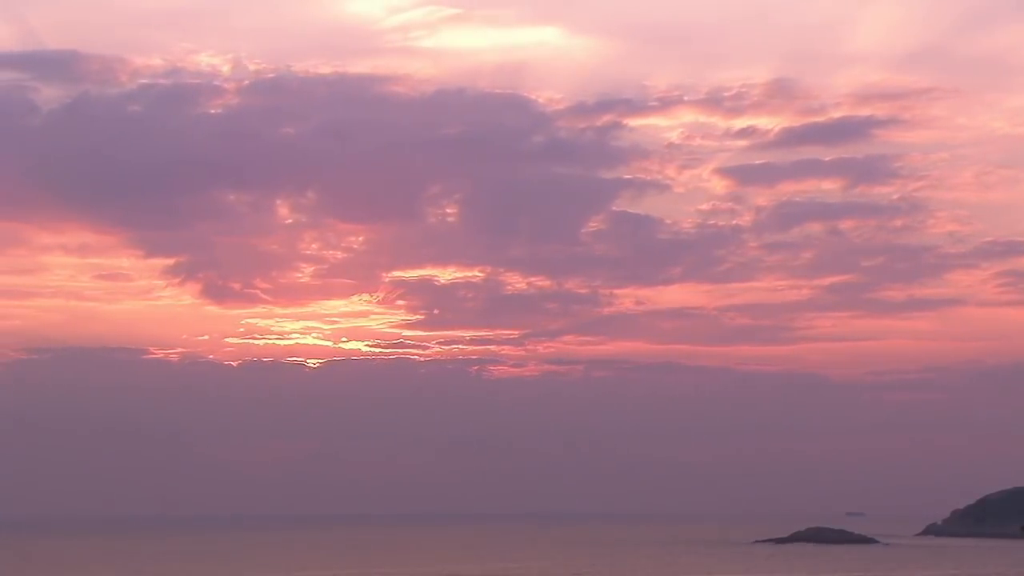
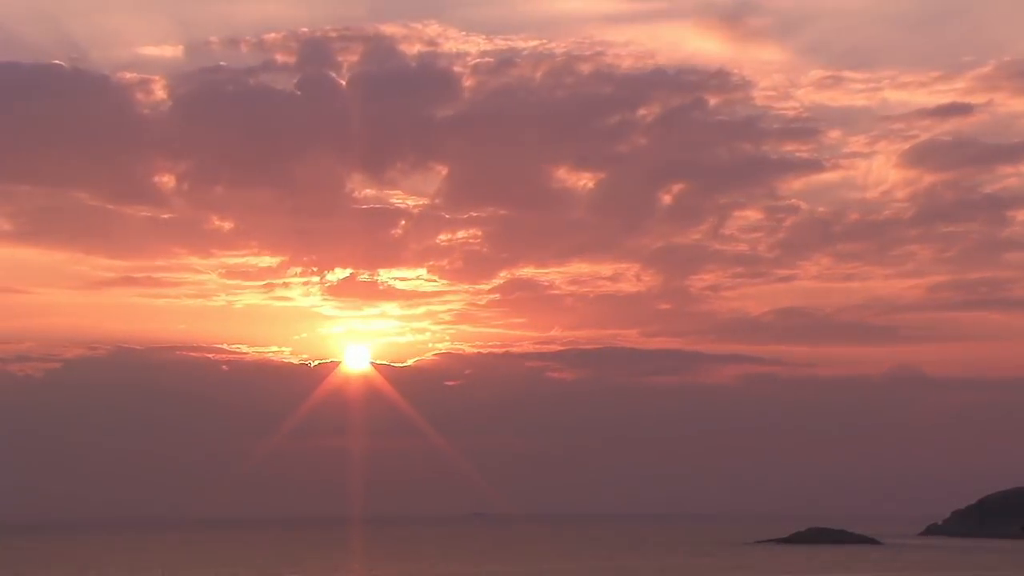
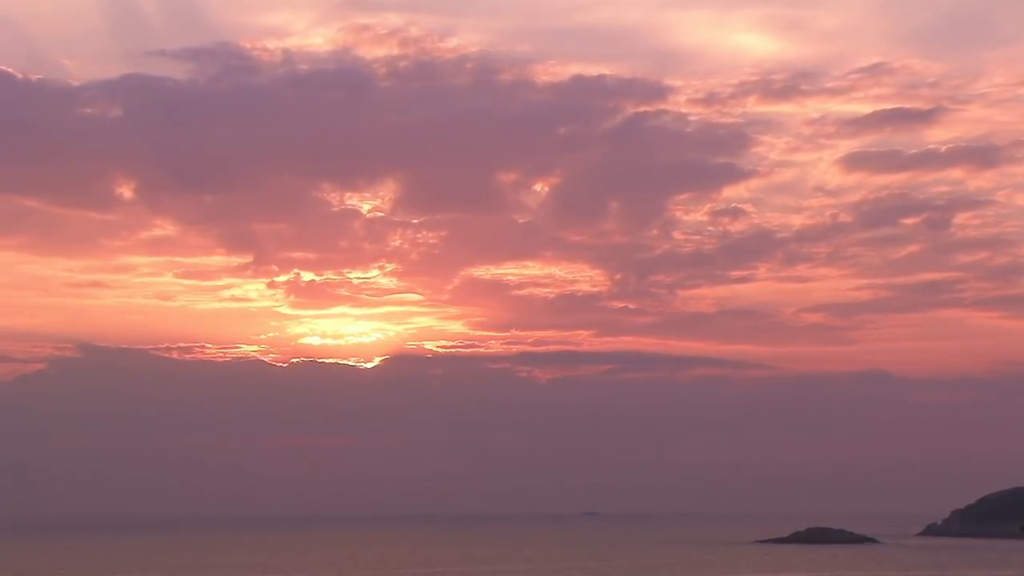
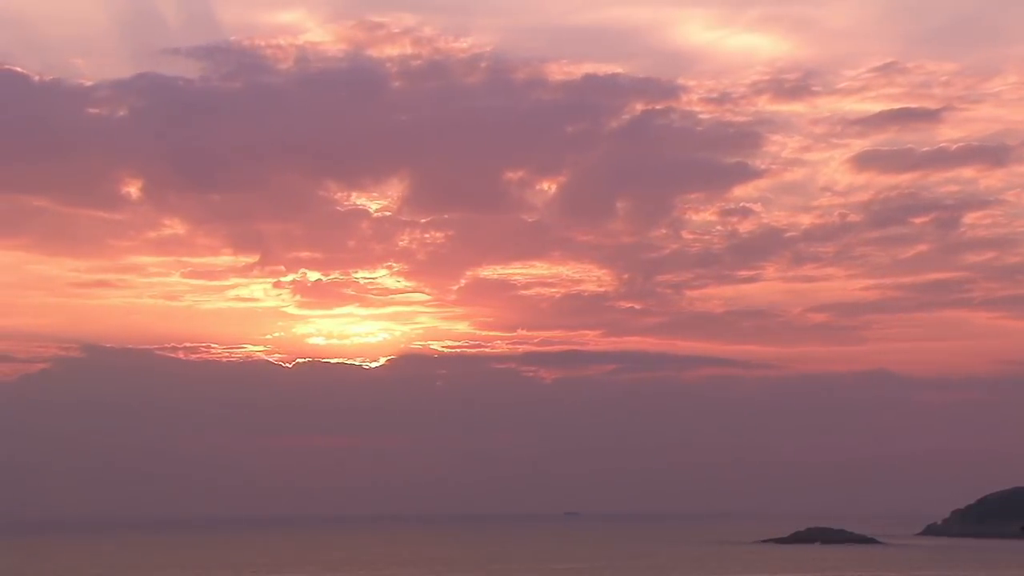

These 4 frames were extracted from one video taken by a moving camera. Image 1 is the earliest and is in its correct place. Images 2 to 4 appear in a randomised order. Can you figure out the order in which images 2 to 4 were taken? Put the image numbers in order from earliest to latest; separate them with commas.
3, 4, 2
